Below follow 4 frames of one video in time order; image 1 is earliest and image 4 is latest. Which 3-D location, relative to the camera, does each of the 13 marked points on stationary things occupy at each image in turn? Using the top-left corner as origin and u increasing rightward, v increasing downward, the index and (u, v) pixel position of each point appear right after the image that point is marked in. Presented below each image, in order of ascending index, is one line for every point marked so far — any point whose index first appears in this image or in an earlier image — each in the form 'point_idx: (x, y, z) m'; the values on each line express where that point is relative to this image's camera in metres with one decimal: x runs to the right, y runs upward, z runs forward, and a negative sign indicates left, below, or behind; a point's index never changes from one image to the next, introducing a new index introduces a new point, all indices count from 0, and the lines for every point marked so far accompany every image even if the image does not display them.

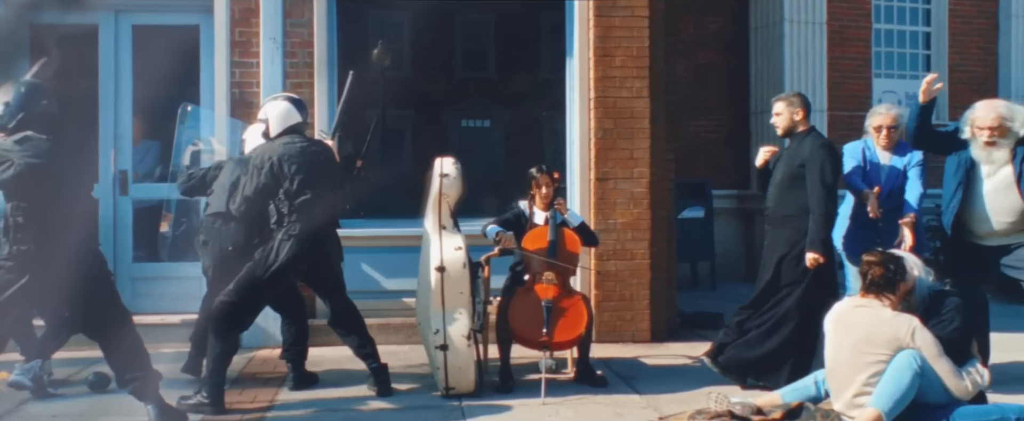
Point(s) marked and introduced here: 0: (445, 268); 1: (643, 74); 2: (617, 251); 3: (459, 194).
0: (-0.4, -0.3, +6.0) m
1: (+1.0, +1.1, +8.3) m
2: (+0.8, -0.3, +8.3) m
3: (-0.3, +0.1, +6.2) m
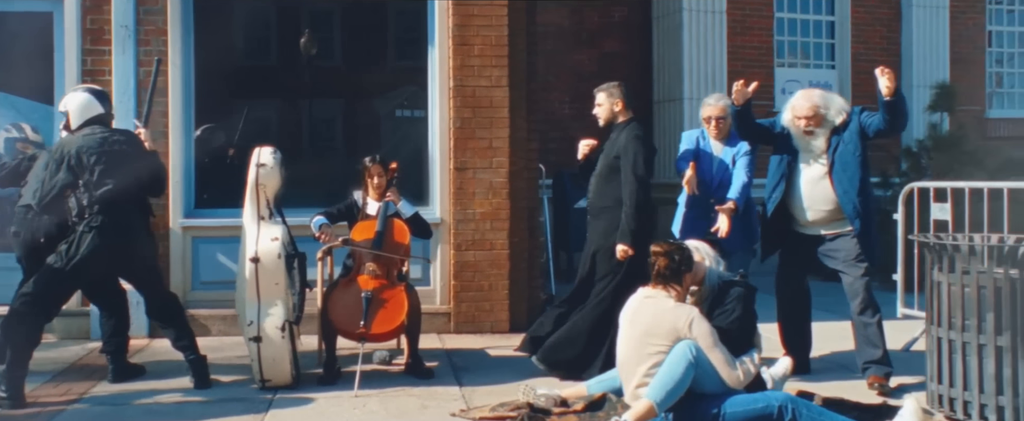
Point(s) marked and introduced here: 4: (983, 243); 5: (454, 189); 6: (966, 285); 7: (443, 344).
0: (-1.4, -0.3, +5.9) m
1: (-0.1, +1.1, +8.3) m
2: (-0.3, -0.2, +8.3) m
3: (-1.3, +0.2, +6.2) m
4: (+2.2, -0.1, +5.0) m
5: (-0.4, +0.2, +8.3) m
6: (+2.1, -0.3, +5.0) m
7: (-0.5, -1.0, +7.8) m
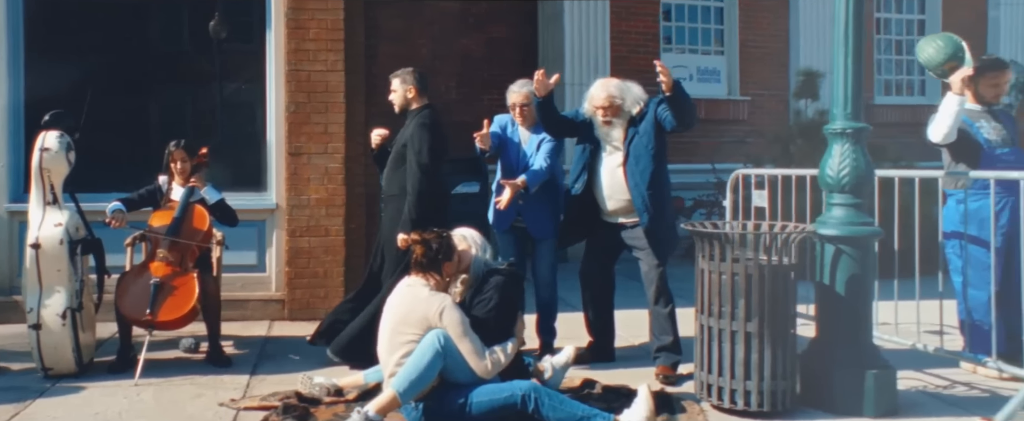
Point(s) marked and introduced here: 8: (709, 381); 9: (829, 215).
0: (-2.6, -0.2, +5.8) m
1: (-1.3, +1.3, +8.2) m
2: (-1.6, -0.1, +8.2) m
3: (-2.5, +0.2, +6.0) m
4: (+1.1, -0.1, +5.0) m
5: (-1.7, +0.3, +8.2) m
6: (+1.0, -0.3, +5.1) m
7: (-1.8, -0.9, +7.7) m
8: (+1.0, -0.8, +5.2) m
9: (+1.6, 0.0, +5.3) m
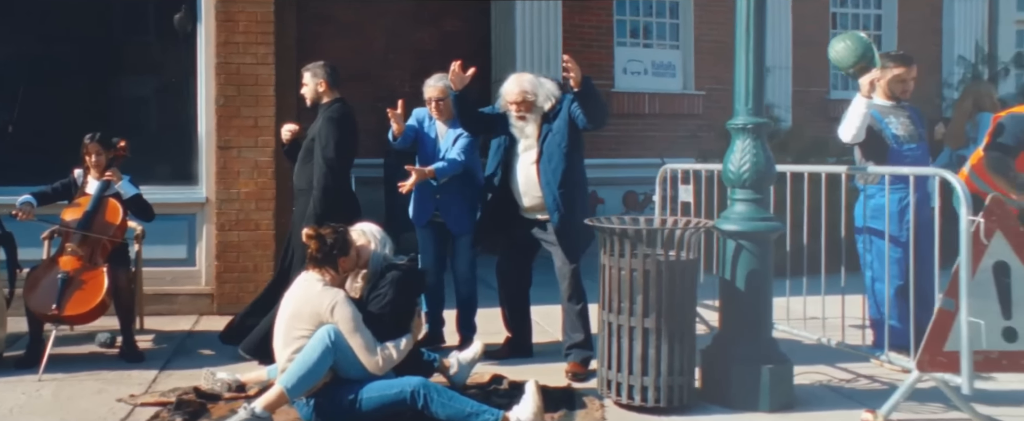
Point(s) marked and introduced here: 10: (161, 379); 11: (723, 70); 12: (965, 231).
0: (-3.1, -0.2, +5.8) m
1: (-1.9, +1.3, +8.2) m
2: (-2.1, -0.1, +8.2) m
3: (-3.0, +0.3, +6.0) m
4: (+0.6, -0.1, +5.0) m
5: (-2.2, +0.3, +8.2) m
6: (+0.5, -0.3, +5.1) m
7: (-2.3, -0.8, +7.7) m
8: (+0.5, -0.8, +5.2) m
9: (+1.1, 0.0, +5.3) m
10: (-1.9, -0.9, +5.7) m
11: (+2.7, +1.8, +13.8) m
12: (+2.0, -0.1, +4.7) m
